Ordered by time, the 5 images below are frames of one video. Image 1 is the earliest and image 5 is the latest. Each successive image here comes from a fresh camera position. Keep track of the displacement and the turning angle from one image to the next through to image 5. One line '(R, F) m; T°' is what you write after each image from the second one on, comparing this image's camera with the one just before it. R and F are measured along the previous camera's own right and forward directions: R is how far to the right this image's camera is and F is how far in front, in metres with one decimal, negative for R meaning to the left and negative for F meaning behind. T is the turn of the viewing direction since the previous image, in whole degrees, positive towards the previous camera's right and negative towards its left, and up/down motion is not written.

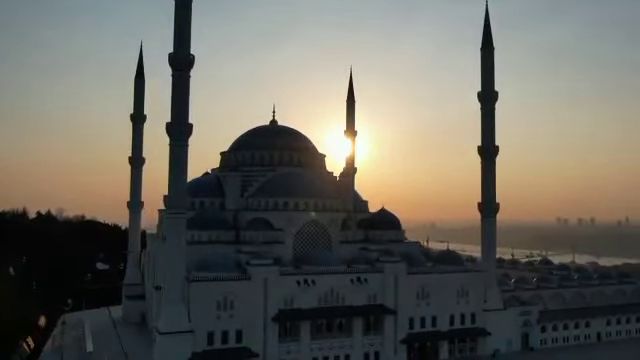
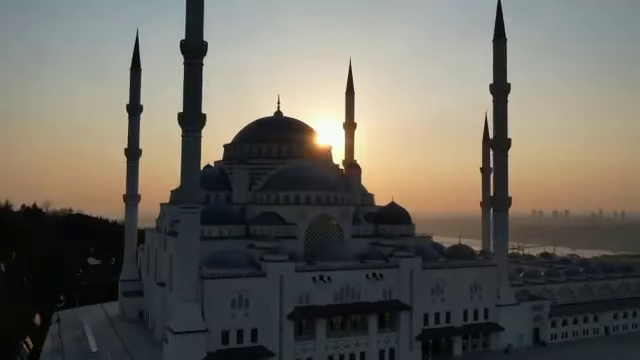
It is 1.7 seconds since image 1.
(-1.6, +0.8) m; +2°
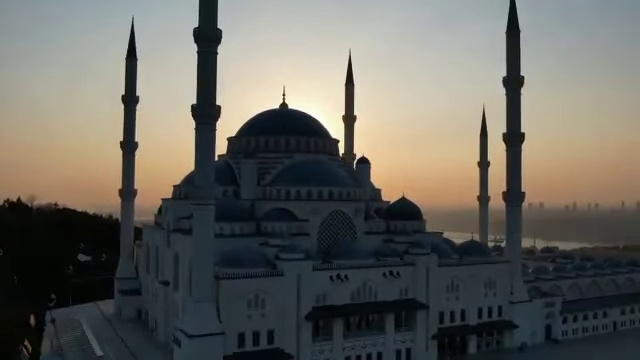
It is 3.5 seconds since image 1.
(-1.6, +1.0) m; +2°
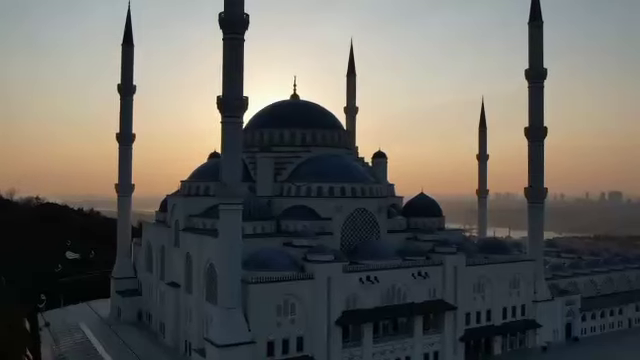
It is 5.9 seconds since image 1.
(-2.3, +1.4) m; +3°
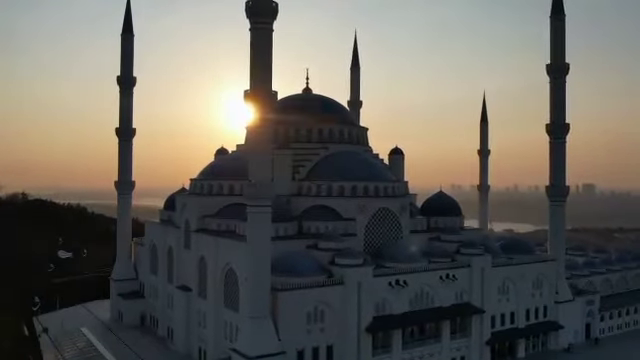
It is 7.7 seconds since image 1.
(-1.8, +1.2) m; +2°
